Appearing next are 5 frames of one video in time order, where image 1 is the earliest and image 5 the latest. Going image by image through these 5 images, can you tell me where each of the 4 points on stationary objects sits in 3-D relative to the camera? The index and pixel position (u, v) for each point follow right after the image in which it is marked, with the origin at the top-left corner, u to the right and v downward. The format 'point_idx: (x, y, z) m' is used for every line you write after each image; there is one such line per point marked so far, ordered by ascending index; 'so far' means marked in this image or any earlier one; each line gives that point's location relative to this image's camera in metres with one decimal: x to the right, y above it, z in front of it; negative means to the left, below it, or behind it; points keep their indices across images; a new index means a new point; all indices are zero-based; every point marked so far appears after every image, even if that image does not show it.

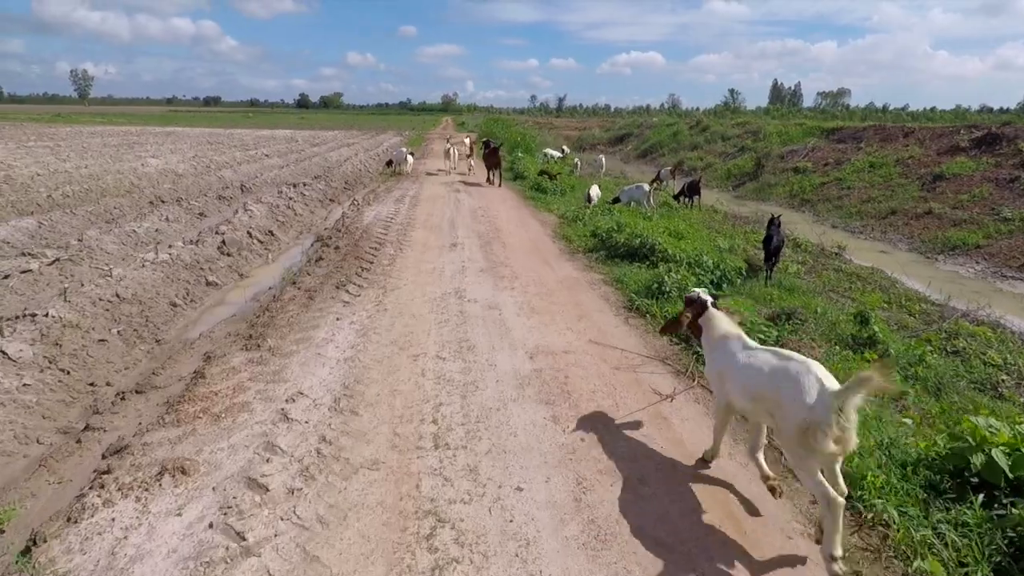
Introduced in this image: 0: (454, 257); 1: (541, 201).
0: (-1.1, +0.6, +11.5) m
1: (+1.0, +2.8, +19.3) m
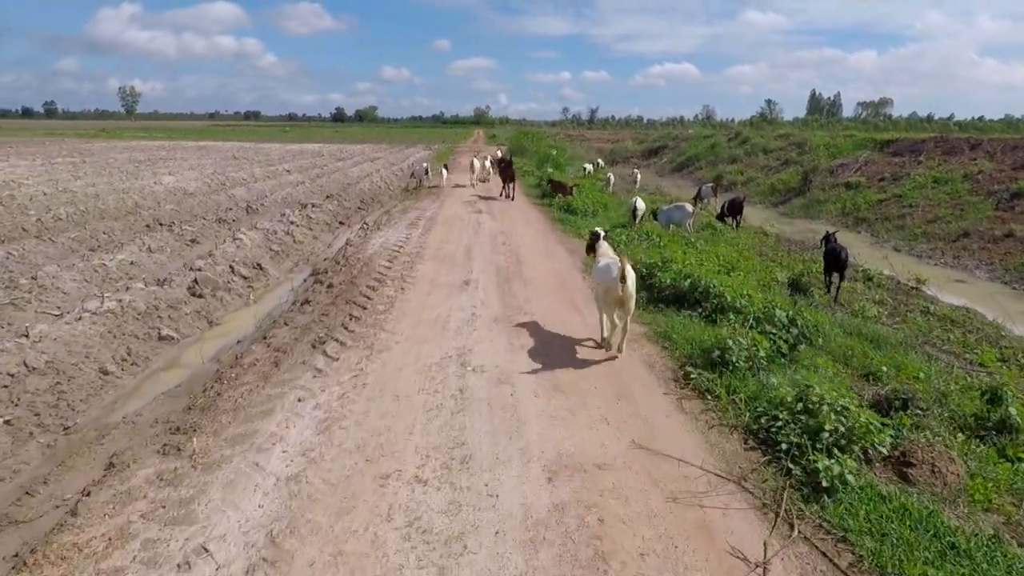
0: (-0.8, -0.2, +9.6) m
1: (+1.7, +1.9, +17.4) m
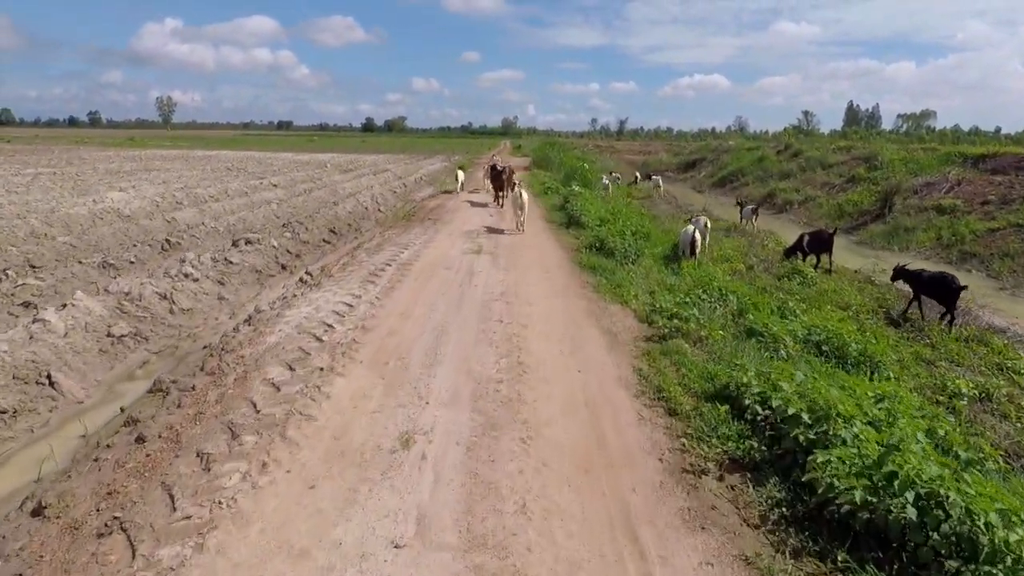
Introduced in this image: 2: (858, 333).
0: (-0.9, -1.6, +4.4) m
1: (+1.9, +0.3, +12.1) m
2: (+6.0, -0.7, +10.3) m
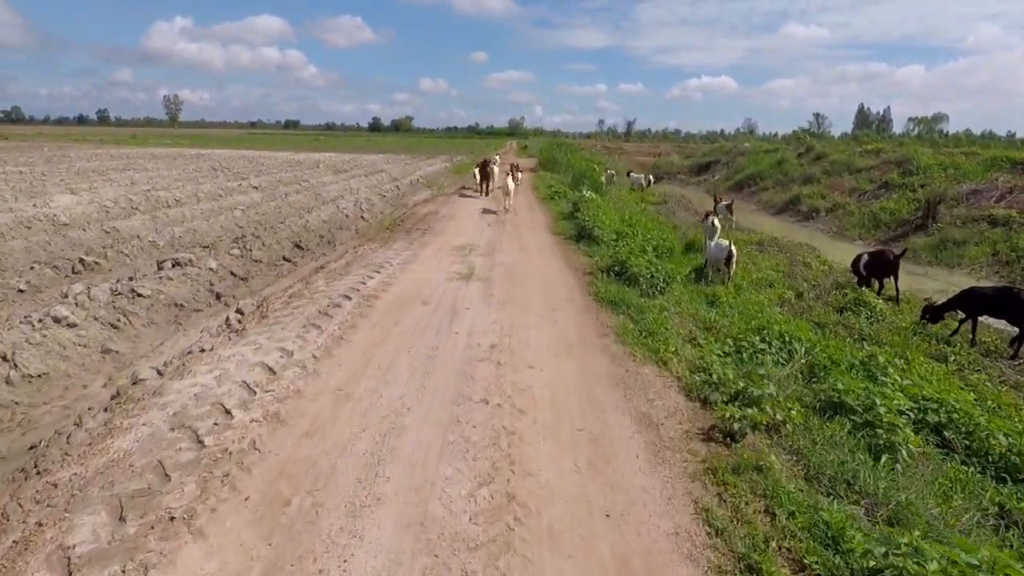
0: (-1.1, -2.2, +1.6) m
1: (+1.9, -0.4, +9.2) m
2: (+5.9, -1.4, +7.4) m
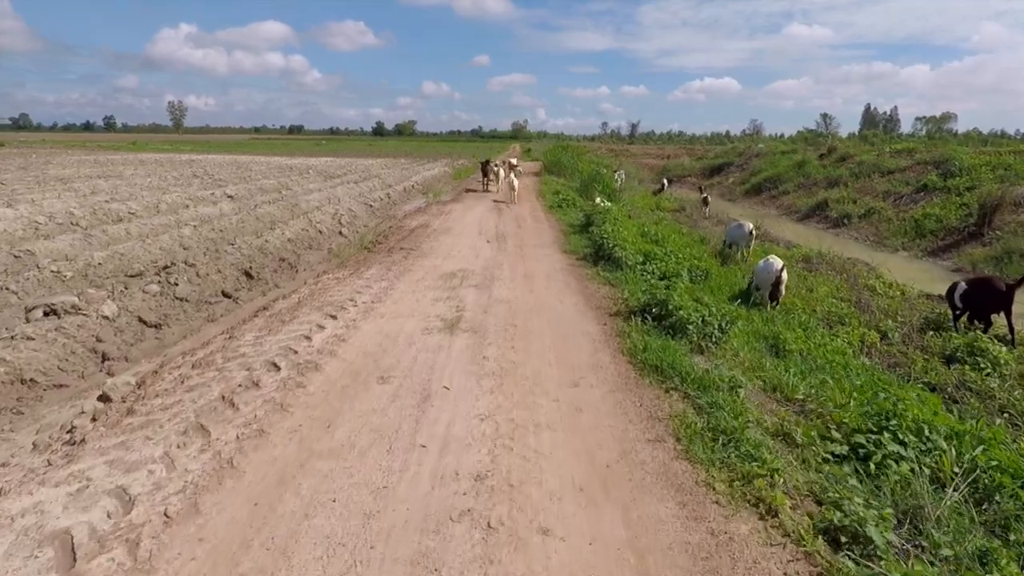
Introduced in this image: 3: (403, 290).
0: (-1.1, -2.9, -1.4) m
1: (+1.9, -1.1, +6.3) m
2: (+5.9, -2.1, +4.5) m
3: (-1.8, 0.0, +10.2) m
